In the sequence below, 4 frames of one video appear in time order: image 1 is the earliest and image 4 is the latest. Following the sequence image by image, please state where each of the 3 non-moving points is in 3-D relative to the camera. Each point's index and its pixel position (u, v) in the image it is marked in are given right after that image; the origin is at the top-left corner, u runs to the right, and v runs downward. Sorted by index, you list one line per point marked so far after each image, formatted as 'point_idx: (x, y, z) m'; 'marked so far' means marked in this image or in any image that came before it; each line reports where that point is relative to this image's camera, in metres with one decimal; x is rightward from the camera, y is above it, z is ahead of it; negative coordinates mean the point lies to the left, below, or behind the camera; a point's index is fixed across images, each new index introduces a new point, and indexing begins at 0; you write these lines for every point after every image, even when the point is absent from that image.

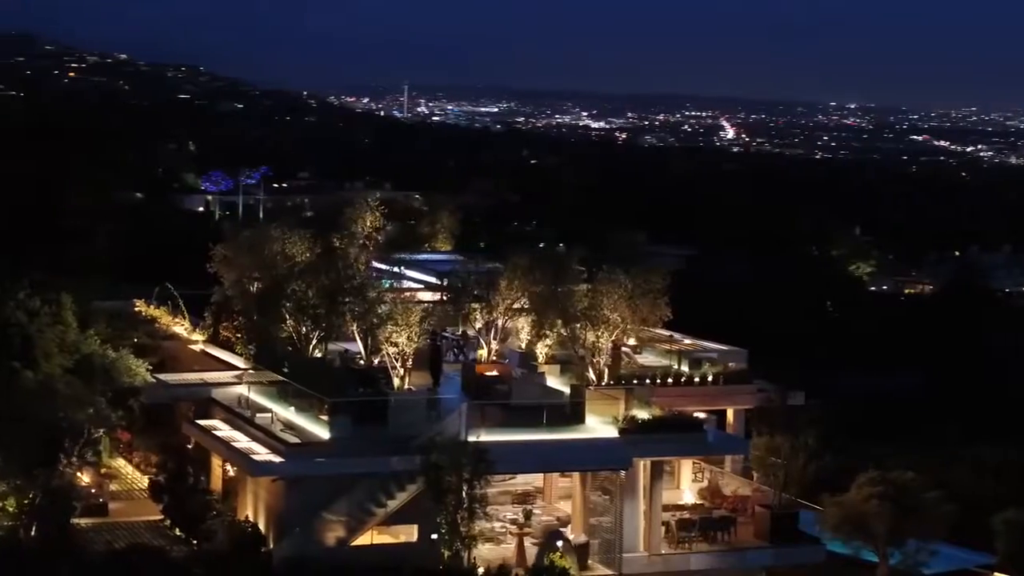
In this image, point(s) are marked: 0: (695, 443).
0: (+1.2, -1.0, +14.8) m
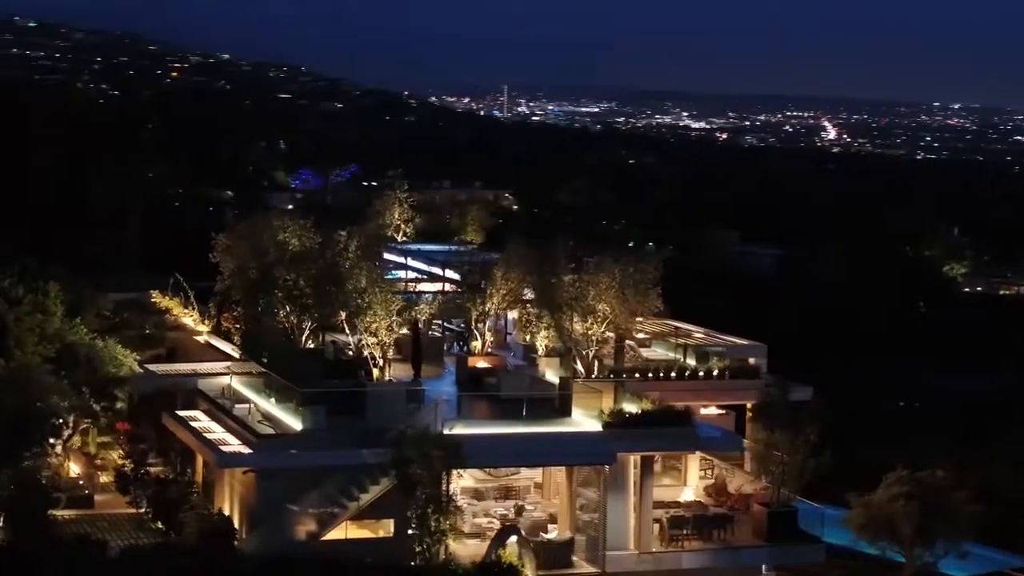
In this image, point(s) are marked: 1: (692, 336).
0: (+1.1, -1.0, +14.3) m
1: (+1.4, -0.4, +18.4) m
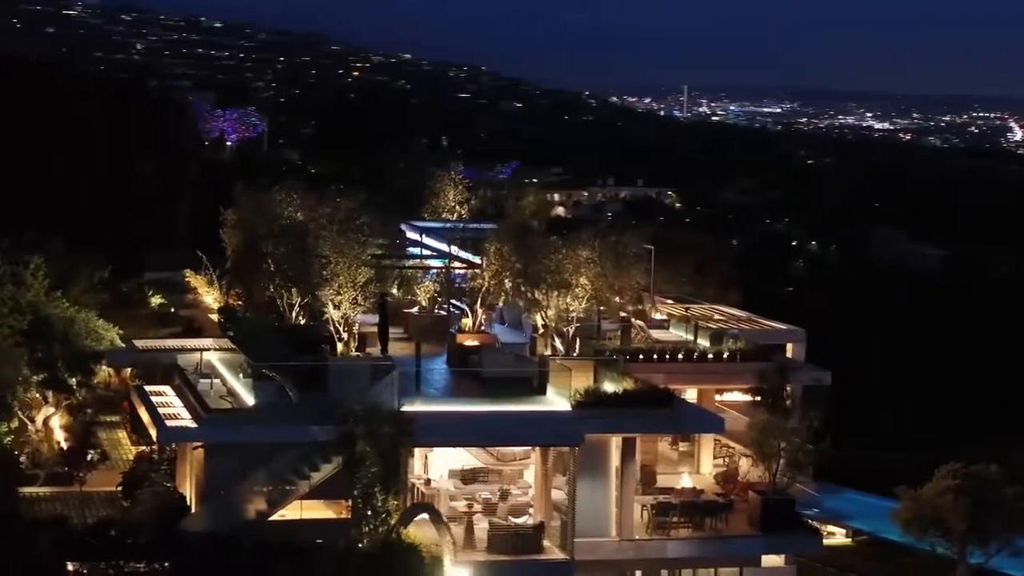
0: (+0.9, -0.8, +13.6) m
1: (+1.6, -0.2, +17.7) m
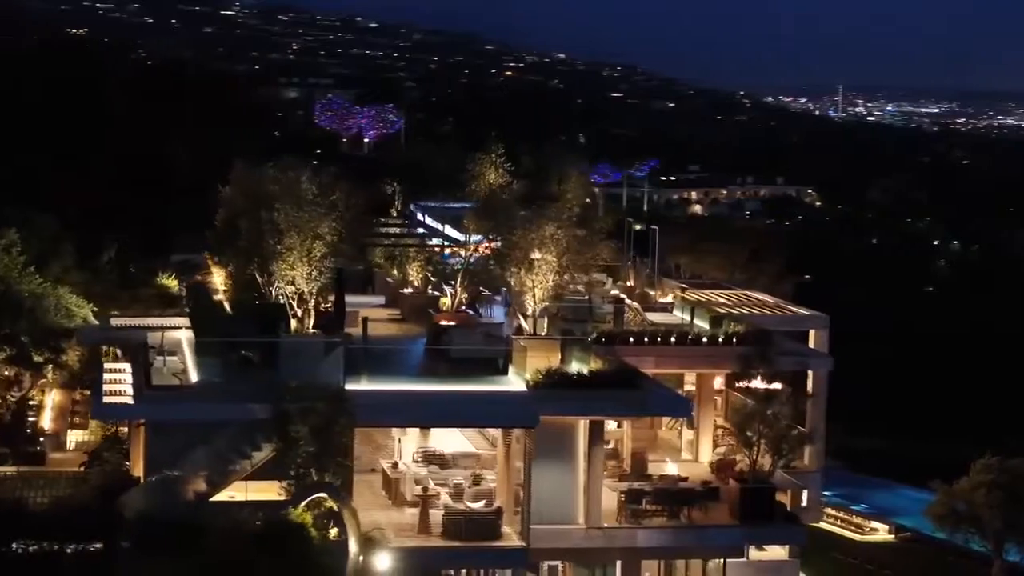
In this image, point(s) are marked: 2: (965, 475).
0: (+0.7, -0.7, +13.0) m
1: (+1.6, -0.1, +17.0) m
2: (+3.8, -1.6, +19.0) m
